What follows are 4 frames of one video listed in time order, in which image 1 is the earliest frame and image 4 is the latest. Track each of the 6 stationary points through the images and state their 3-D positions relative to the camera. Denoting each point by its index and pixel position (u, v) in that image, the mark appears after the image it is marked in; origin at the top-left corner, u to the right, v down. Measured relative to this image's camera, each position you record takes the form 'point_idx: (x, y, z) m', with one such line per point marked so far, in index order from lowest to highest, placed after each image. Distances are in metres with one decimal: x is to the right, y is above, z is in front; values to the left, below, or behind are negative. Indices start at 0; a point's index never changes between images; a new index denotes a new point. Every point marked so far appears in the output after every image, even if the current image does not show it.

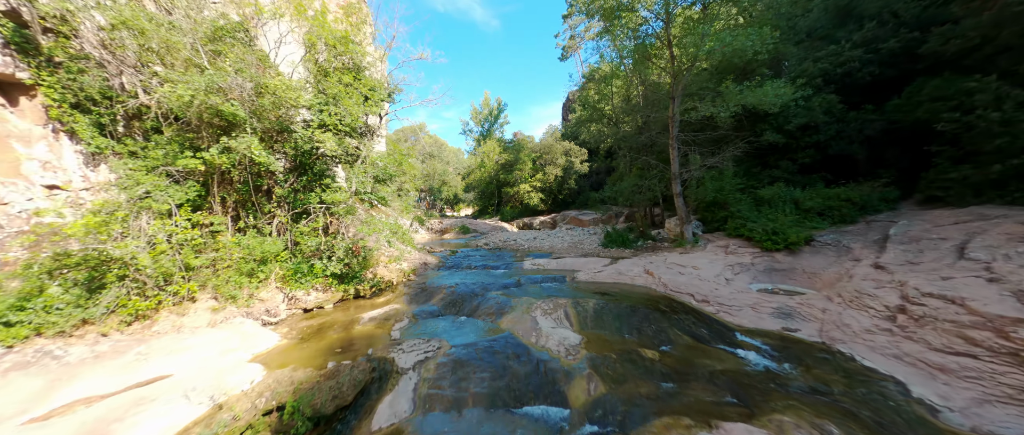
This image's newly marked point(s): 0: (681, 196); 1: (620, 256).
0: (+6.3, +0.8, +12.4) m
1: (+4.0, -1.4, +12.2) m
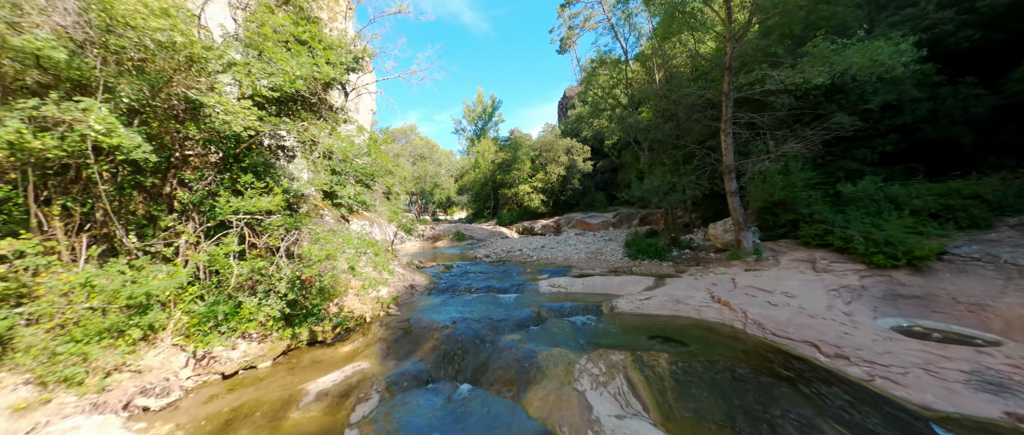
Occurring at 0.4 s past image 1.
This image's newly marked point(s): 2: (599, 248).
0: (+6.6, +0.7, +9.8) m
1: (+4.3, -1.6, +9.6) m
2: (+3.9, -1.4, +14.8) m
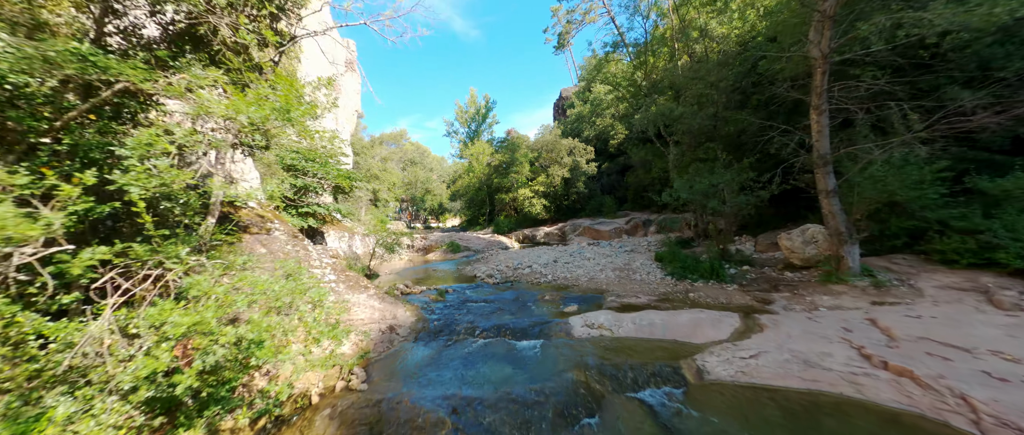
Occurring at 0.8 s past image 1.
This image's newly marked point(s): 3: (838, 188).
0: (+7.0, +0.5, +7.2) m
1: (+4.7, -1.8, +6.9) m
2: (+4.2, -1.7, +12.1) m
3: (+6.9, +0.6, +7.1) m
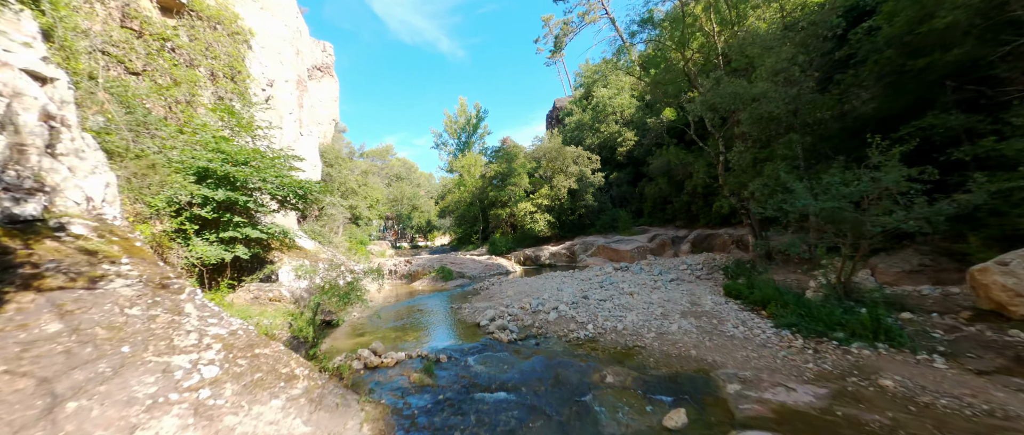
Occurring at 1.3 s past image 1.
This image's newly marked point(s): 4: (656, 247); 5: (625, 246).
0: (+7.6, +0.2, +3.9) m
1: (+5.4, -2.0, +3.4) m
2: (+4.6, -2.2, +8.6) m
3: (+7.6, +0.4, +3.8) m
4: (+7.6, -1.5, +17.5) m
5: (+6.3, -1.6, +18.5) m
